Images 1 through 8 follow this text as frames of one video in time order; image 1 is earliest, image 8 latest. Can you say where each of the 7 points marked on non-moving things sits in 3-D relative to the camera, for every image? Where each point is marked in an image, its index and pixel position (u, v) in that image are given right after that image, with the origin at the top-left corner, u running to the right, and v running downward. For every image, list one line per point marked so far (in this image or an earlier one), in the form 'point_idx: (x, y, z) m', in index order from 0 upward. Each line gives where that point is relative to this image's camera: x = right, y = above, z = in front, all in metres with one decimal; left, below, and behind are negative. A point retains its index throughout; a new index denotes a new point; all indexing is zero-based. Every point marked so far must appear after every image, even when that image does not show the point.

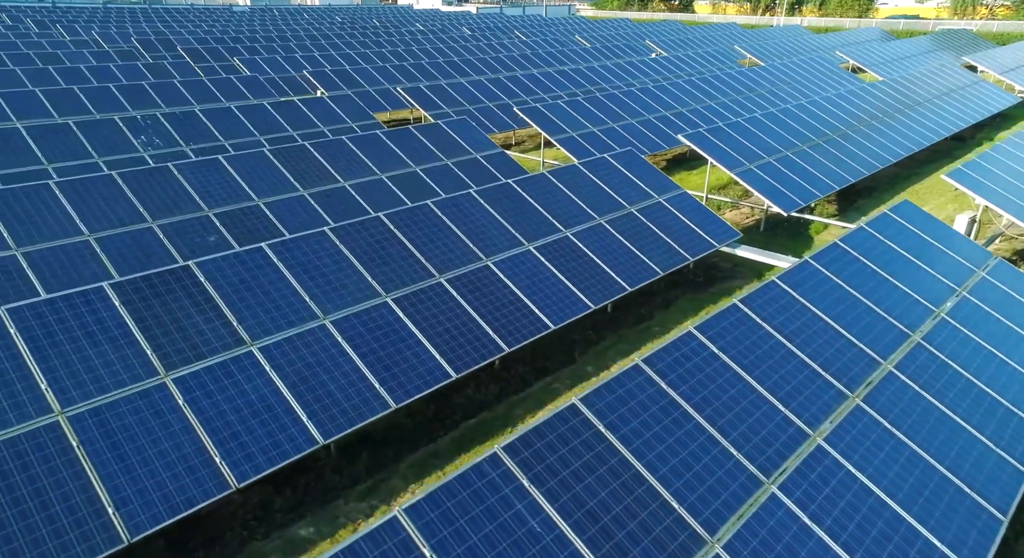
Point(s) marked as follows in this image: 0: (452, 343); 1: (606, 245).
0: (-0.9, -1.0, +10.1) m
1: (+1.9, +0.7, +13.3) m
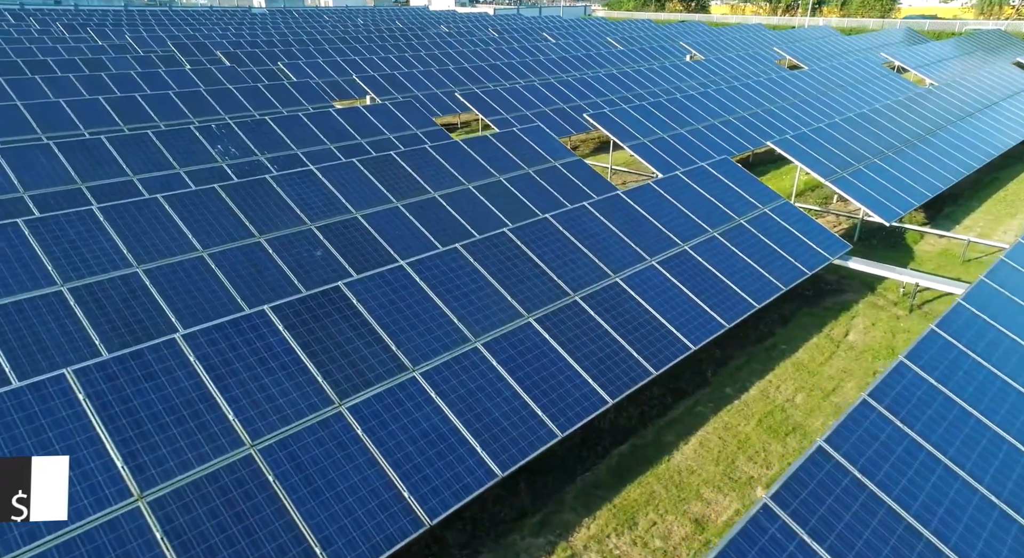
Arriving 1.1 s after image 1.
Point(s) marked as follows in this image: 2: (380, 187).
0: (+1.3, -1.3, +9.7) m
1: (+4.2, +0.4, +13.0) m
2: (-3.3, +2.3, +16.3) m
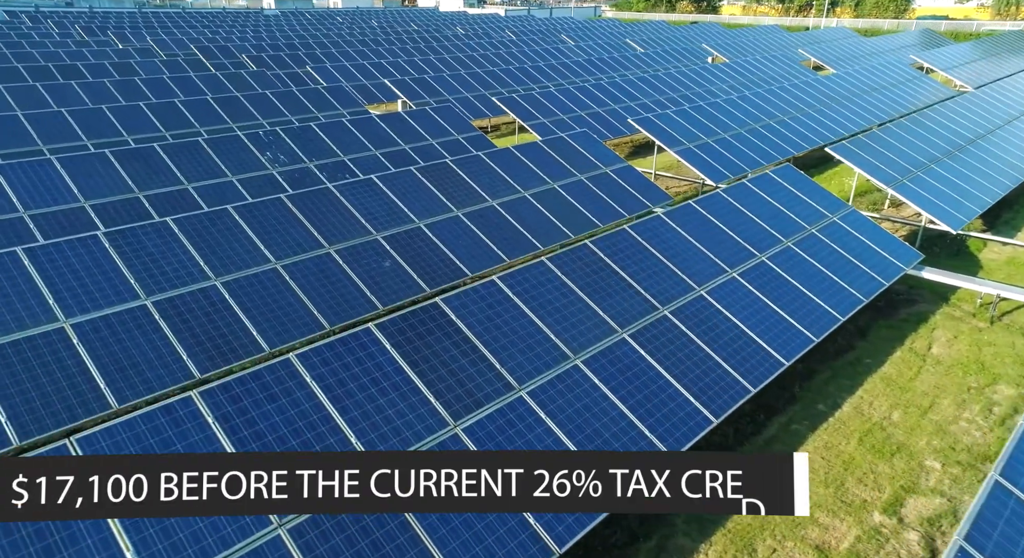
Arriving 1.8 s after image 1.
0: (+2.7, -1.5, +9.5) m
1: (+5.7, +0.2, +12.7) m
2: (-1.8, +2.1, +16.1) m
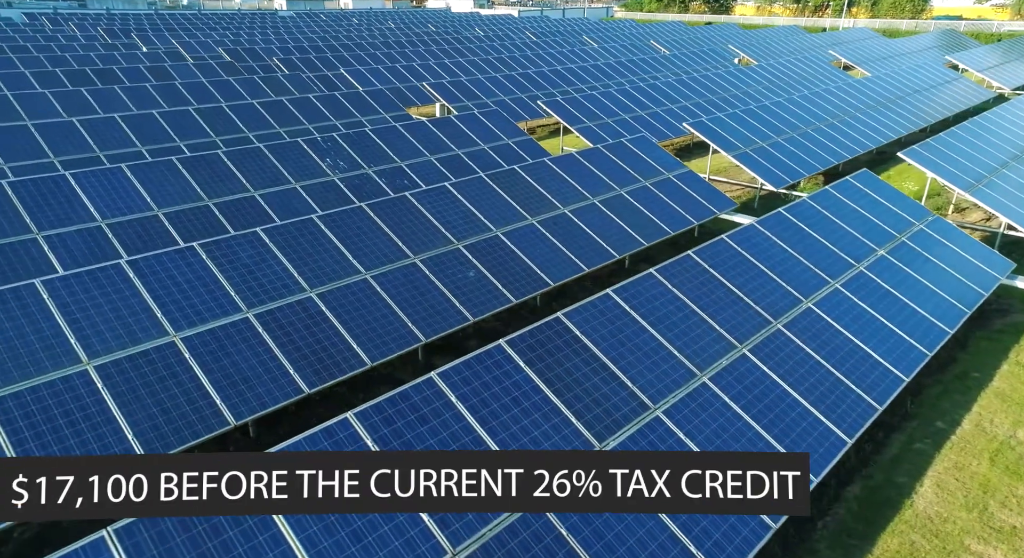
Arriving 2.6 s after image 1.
0: (+4.4, -1.7, +9.2) m
1: (+7.4, 0.0, +12.4) m
2: (0.0, +1.9, +15.8) m
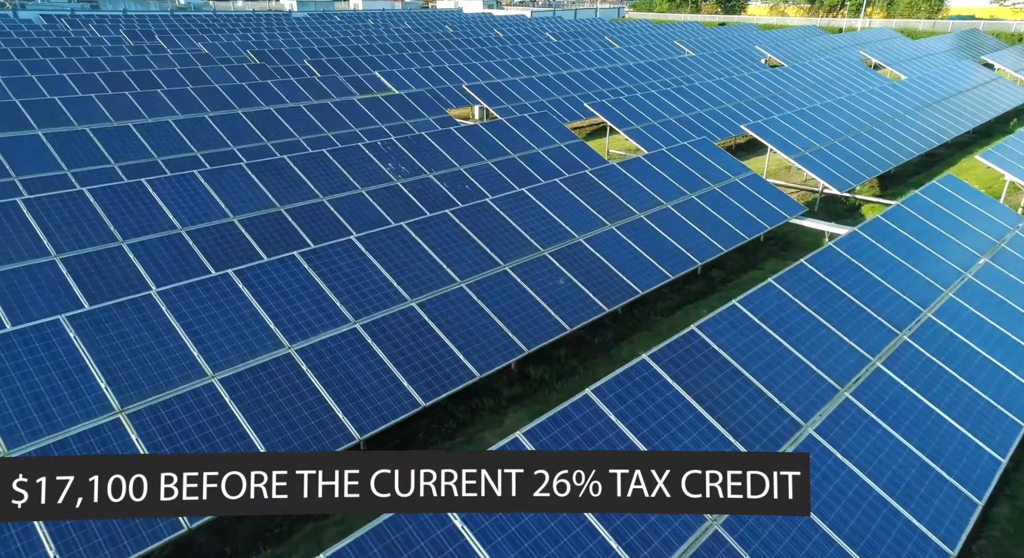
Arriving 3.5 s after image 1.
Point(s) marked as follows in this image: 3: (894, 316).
0: (+6.2, -1.9, +8.9) m
1: (+9.2, -0.2, +12.0) m
2: (+1.8, +1.7, +15.6) m
3: (+6.0, -0.6, +10.3) m
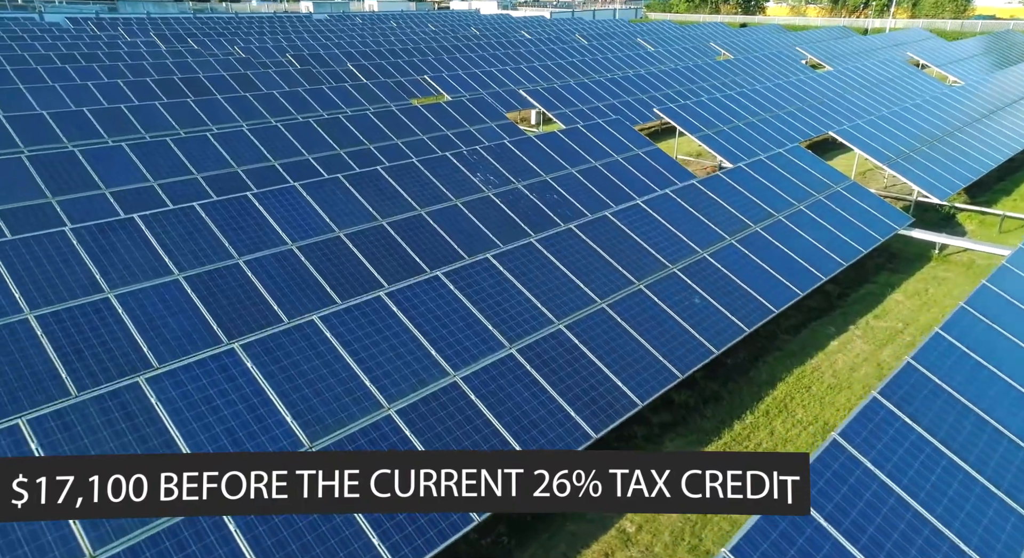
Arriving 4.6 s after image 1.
0: (+8.7, -2.2, +8.2) m
1: (+11.7, -0.6, +11.3) m
2: (+4.4, +1.3, +15.0) m
3: (+8.5, -1.0, +9.6) m
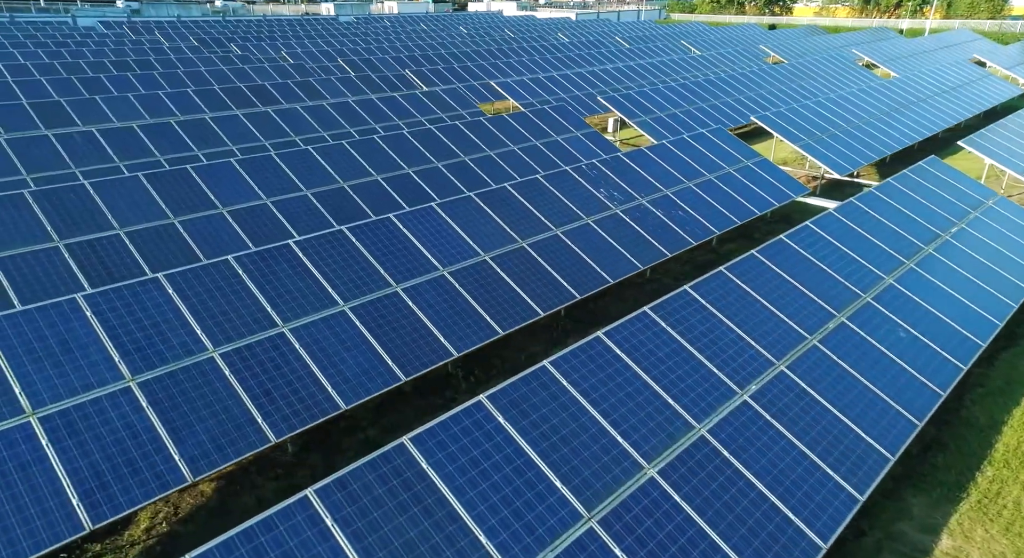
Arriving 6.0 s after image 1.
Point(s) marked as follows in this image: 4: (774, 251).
0: (+11.9, -2.8, +7.1) m
1: (+15.0, -1.2, +10.2) m
2: (+7.8, +0.7, +14.0) m
3: (+11.8, -1.6, +8.6) m
4: (+5.1, +0.4, +12.5) m
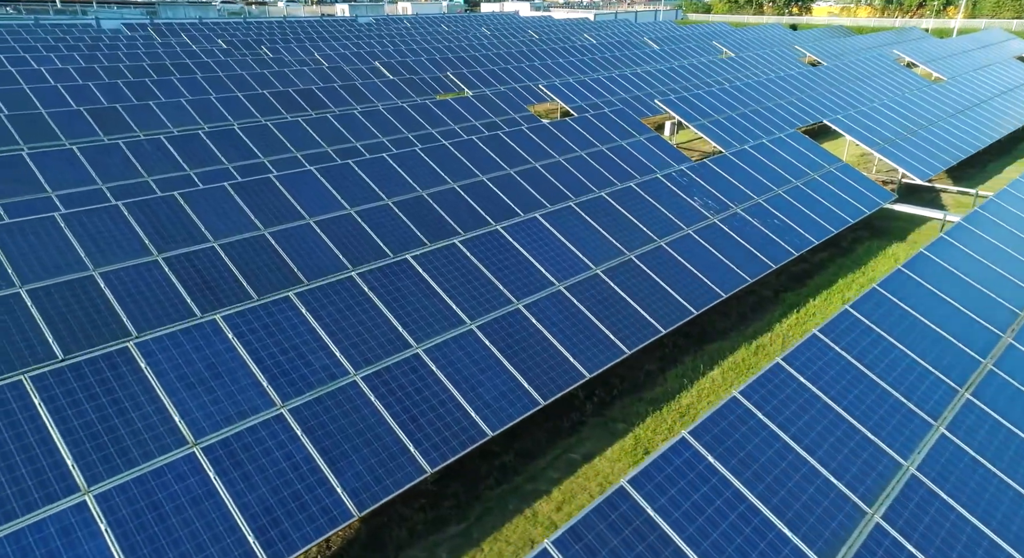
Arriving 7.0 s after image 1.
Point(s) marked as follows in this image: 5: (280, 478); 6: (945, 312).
0: (+14.2, -3.1, +6.4) m
1: (+17.4, -1.5, +9.3) m
2: (+10.3, +0.4, +13.3) m
3: (+14.1, -1.9, +7.8) m
4: (+7.5, +0.1, +11.8) m
5: (-2.9, -2.5, +8.2) m
6: (+7.3, -0.6, +10.8) m
